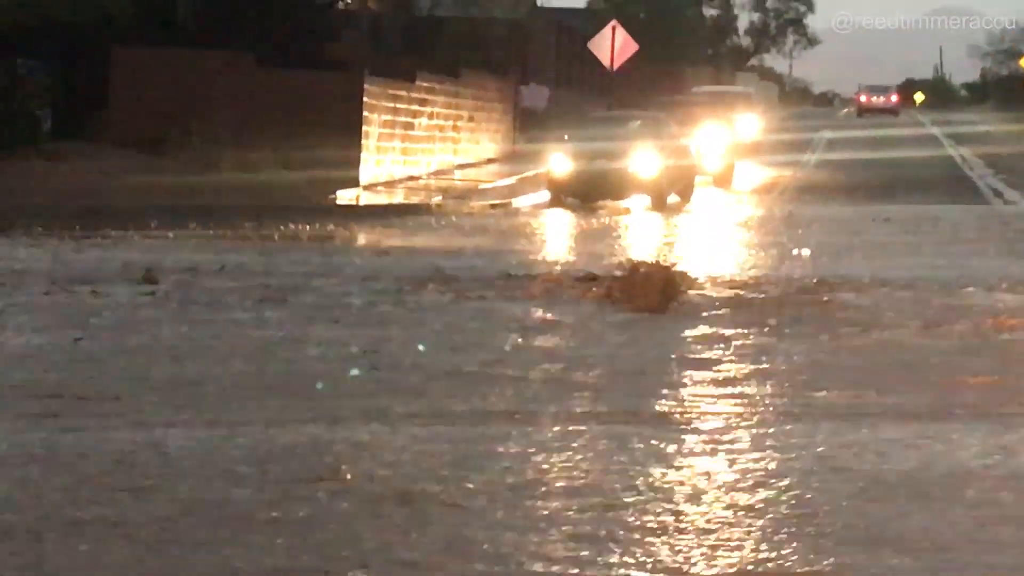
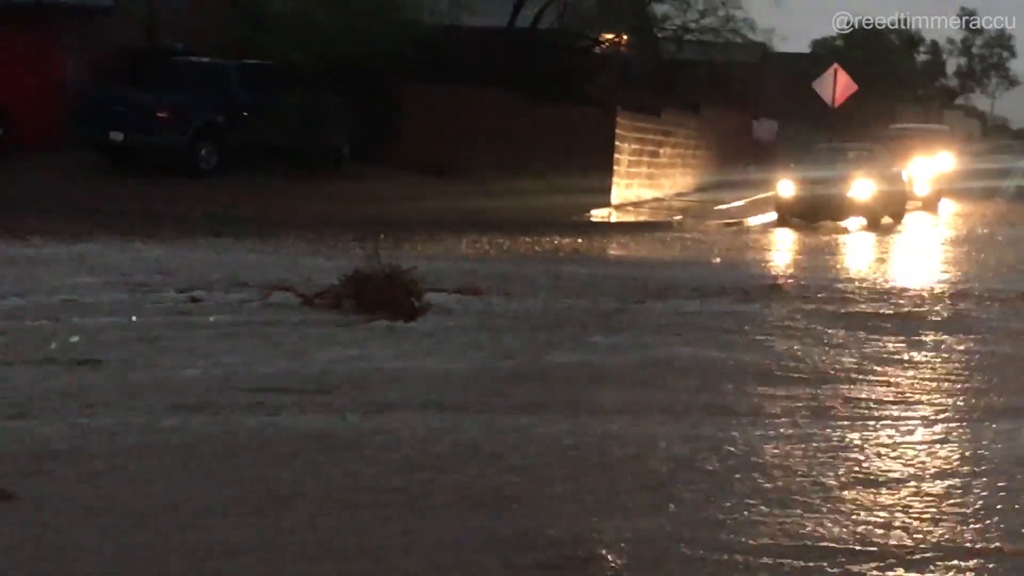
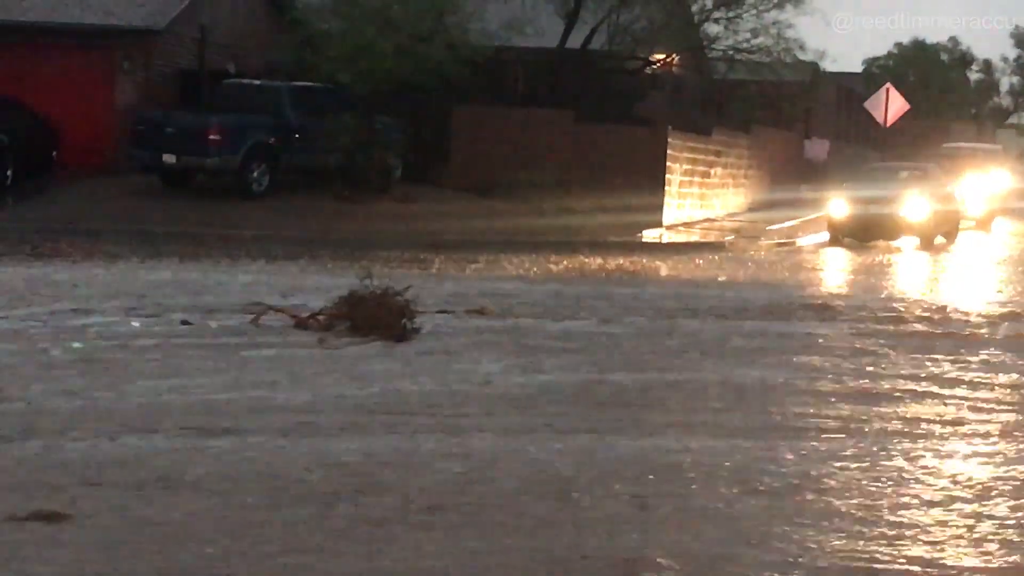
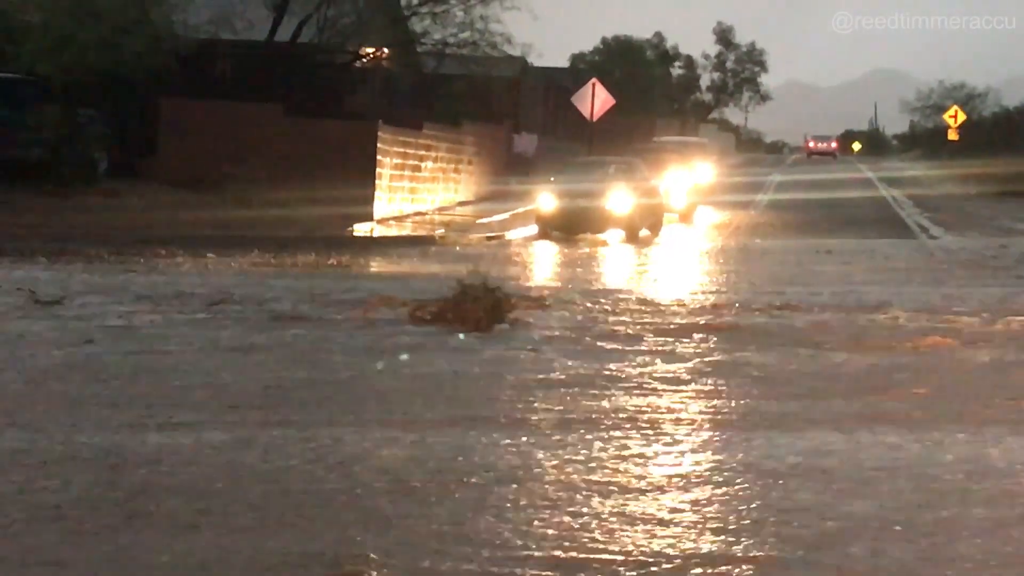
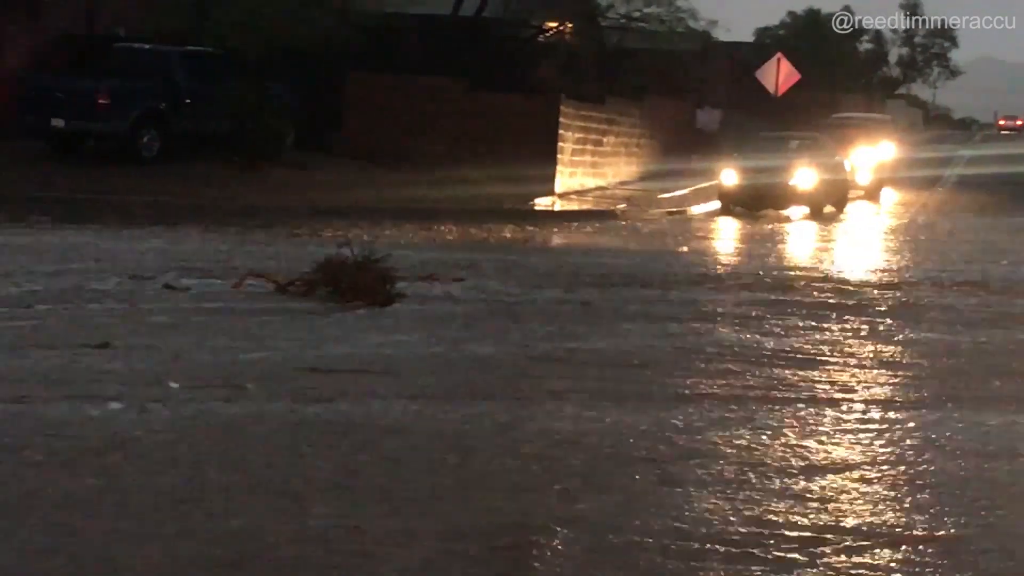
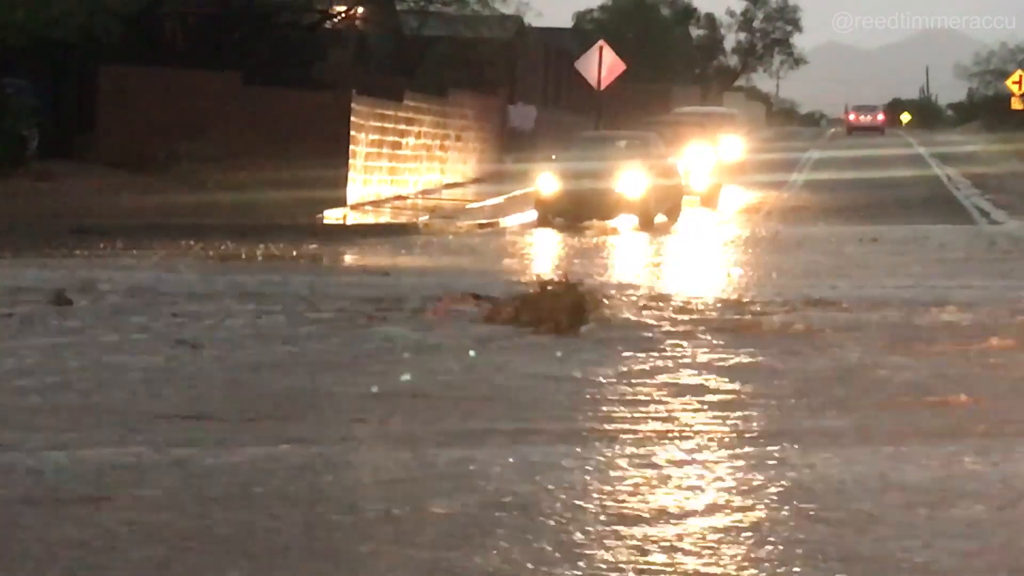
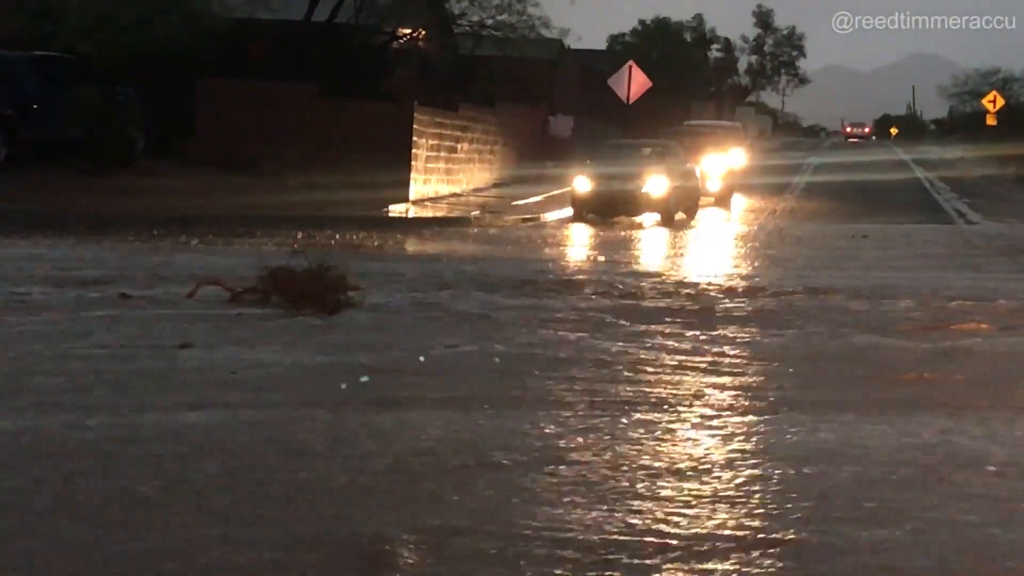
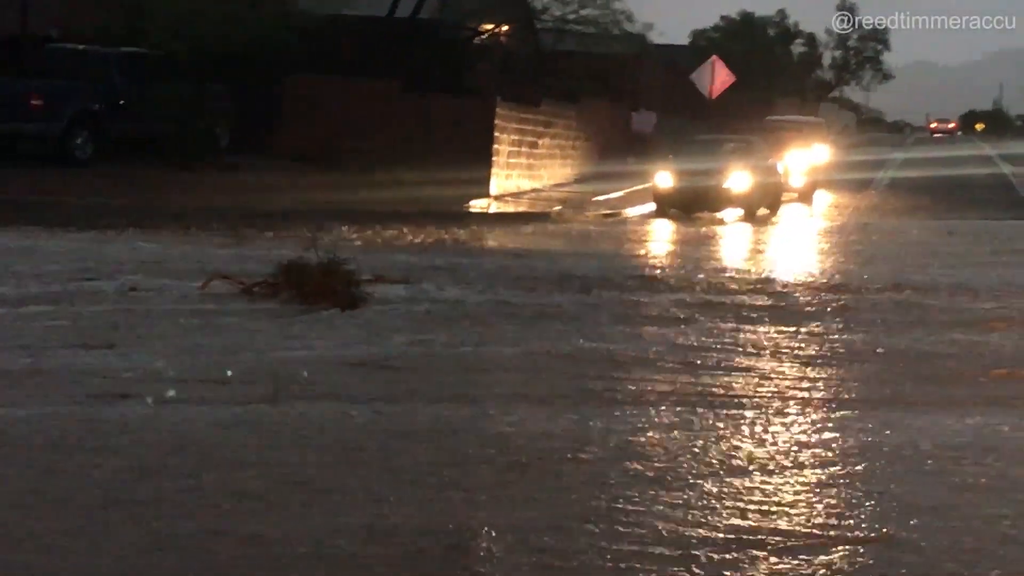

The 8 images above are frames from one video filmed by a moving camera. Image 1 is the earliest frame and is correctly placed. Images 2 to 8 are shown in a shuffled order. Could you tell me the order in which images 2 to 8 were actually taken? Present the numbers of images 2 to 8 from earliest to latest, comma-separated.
6, 4, 7, 8, 5, 2, 3
